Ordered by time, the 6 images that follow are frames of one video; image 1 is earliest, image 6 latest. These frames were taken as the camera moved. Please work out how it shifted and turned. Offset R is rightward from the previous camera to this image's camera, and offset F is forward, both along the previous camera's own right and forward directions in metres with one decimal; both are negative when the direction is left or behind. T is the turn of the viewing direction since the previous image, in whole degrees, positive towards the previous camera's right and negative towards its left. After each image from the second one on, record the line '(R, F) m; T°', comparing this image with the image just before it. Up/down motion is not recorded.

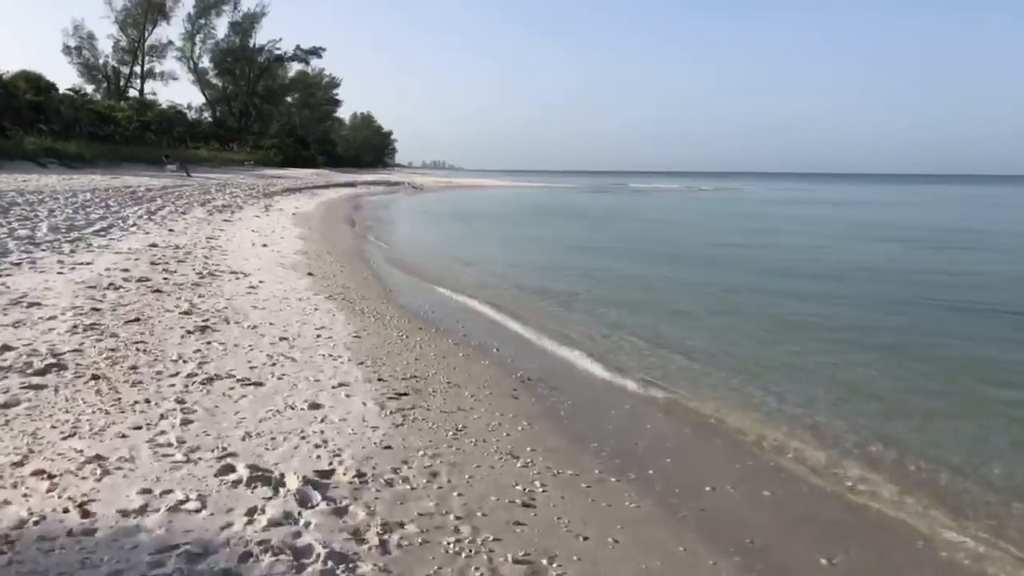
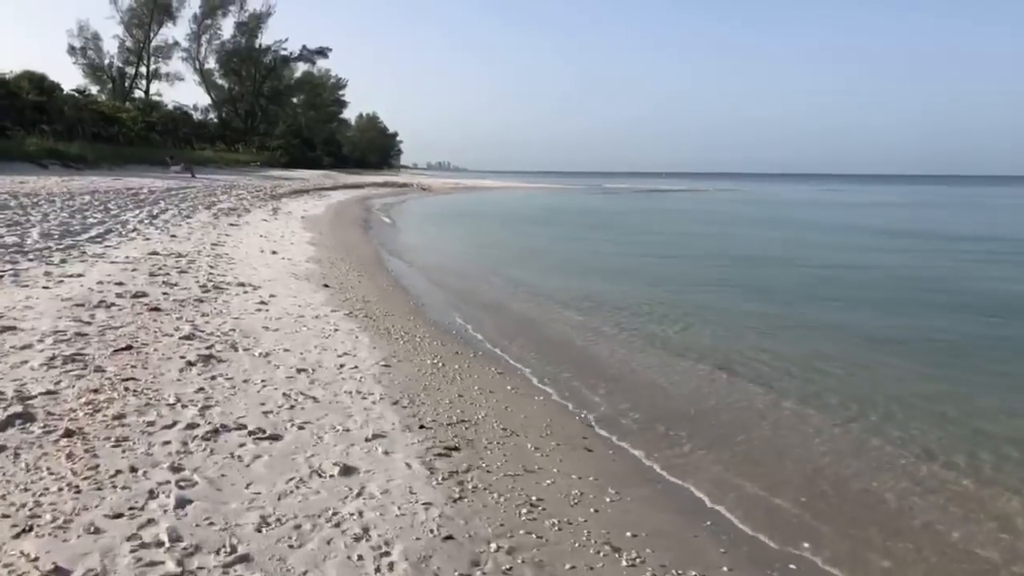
(-0.4, +1.2) m; 0°
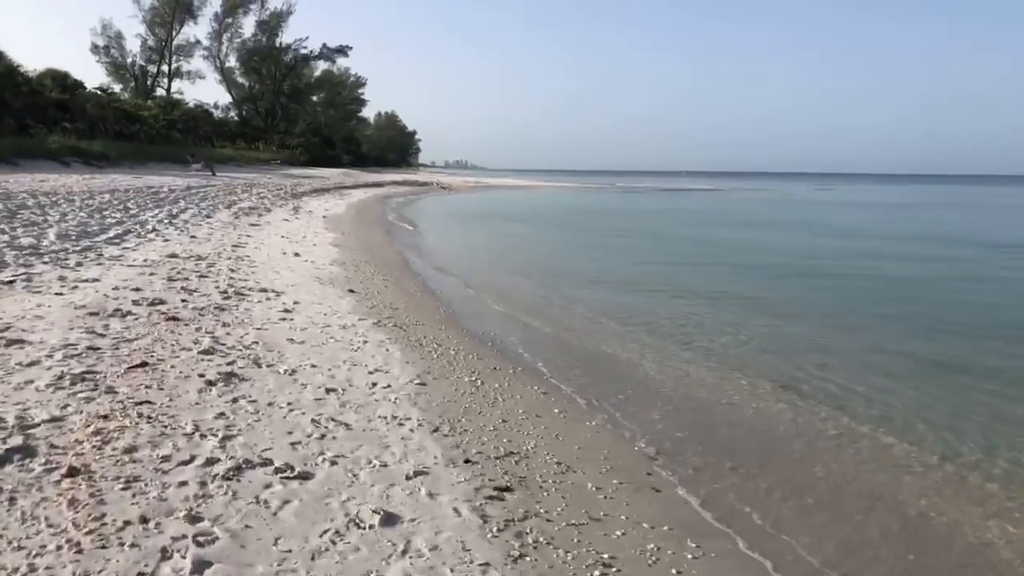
(-0.2, +0.6) m; -1°
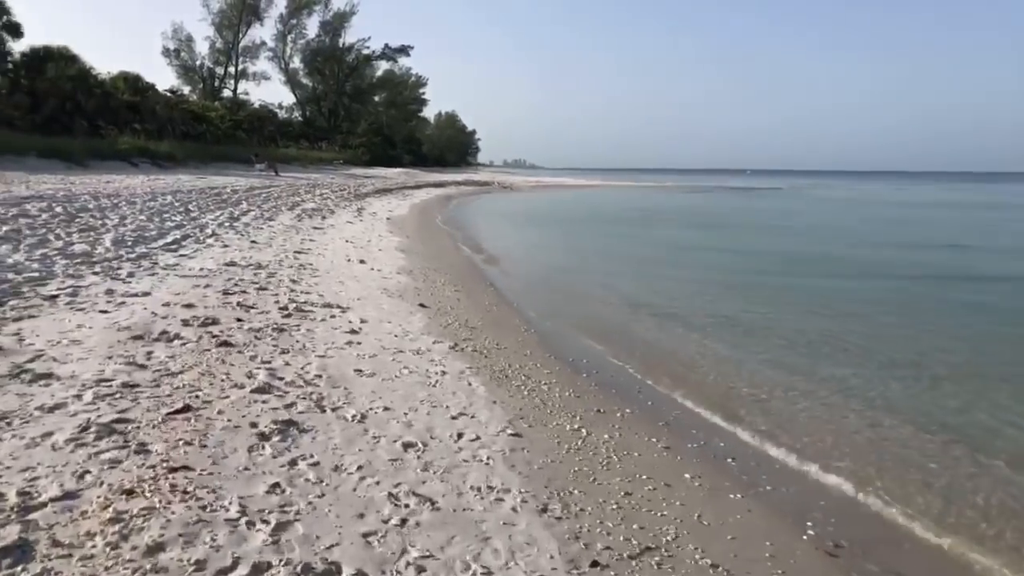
(-0.4, +1.2) m; -4°
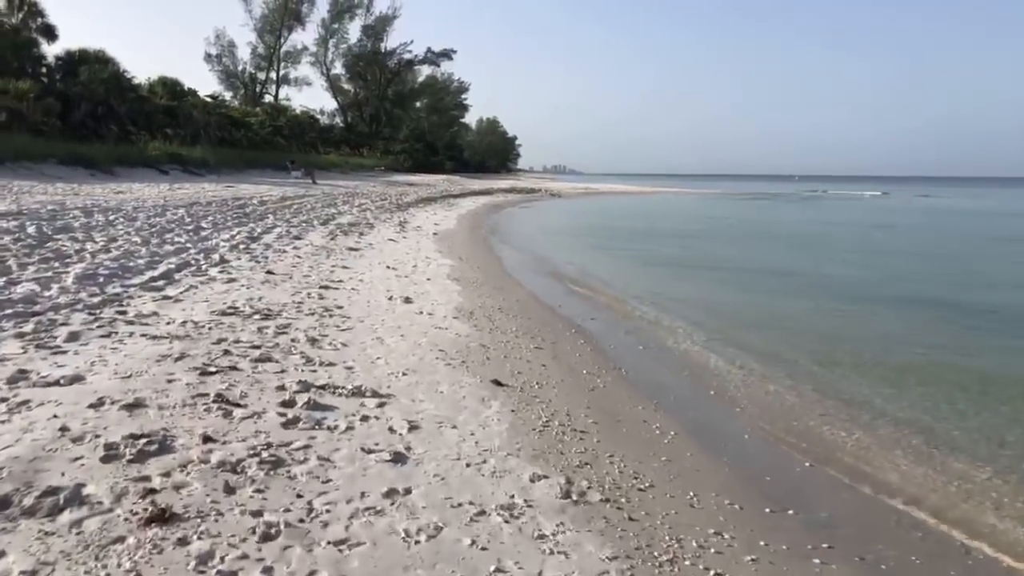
(-0.7, +3.1) m; -3°
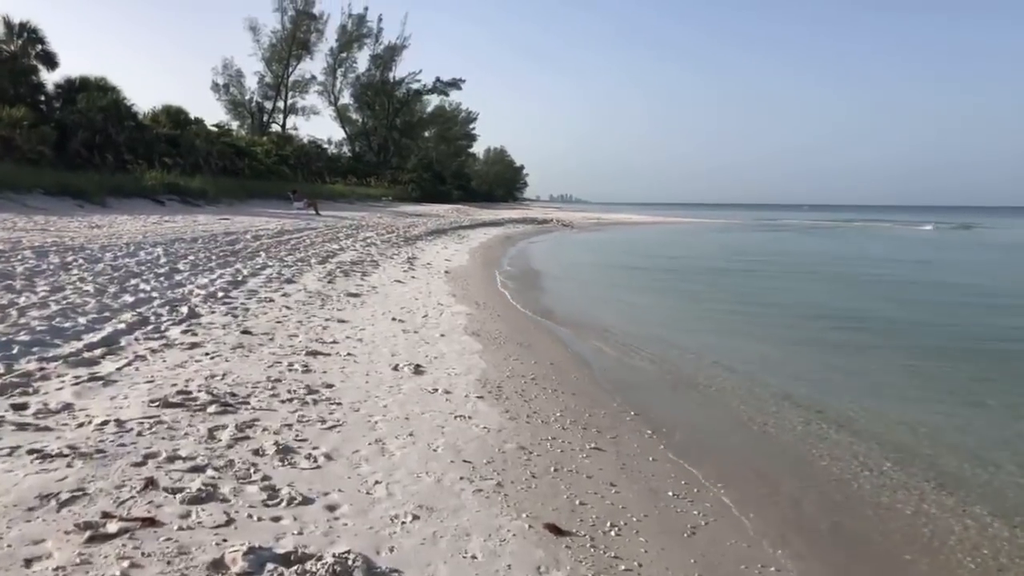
(-0.3, +2.1) m; -1°
